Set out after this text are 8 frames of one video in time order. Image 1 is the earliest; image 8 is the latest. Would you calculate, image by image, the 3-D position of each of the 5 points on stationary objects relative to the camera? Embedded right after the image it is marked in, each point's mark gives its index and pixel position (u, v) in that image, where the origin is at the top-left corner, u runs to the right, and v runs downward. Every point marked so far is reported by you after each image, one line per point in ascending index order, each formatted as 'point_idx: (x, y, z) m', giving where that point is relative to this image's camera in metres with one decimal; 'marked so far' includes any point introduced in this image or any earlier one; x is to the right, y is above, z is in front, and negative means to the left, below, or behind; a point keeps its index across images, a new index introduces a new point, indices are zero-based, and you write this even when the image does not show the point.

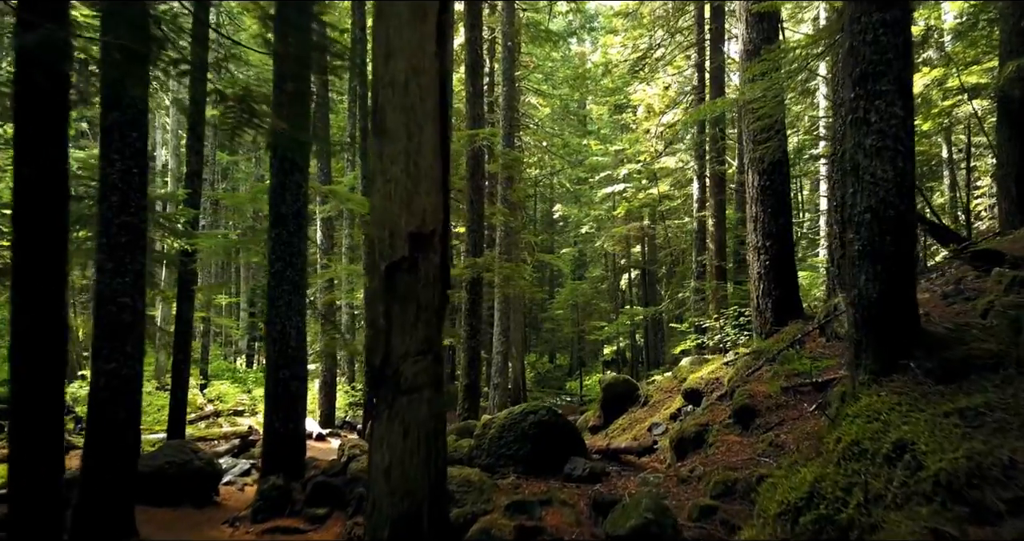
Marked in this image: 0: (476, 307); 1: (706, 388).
0: (-0.7, -0.7, +11.7) m
1: (+2.3, -1.4, +7.3) m
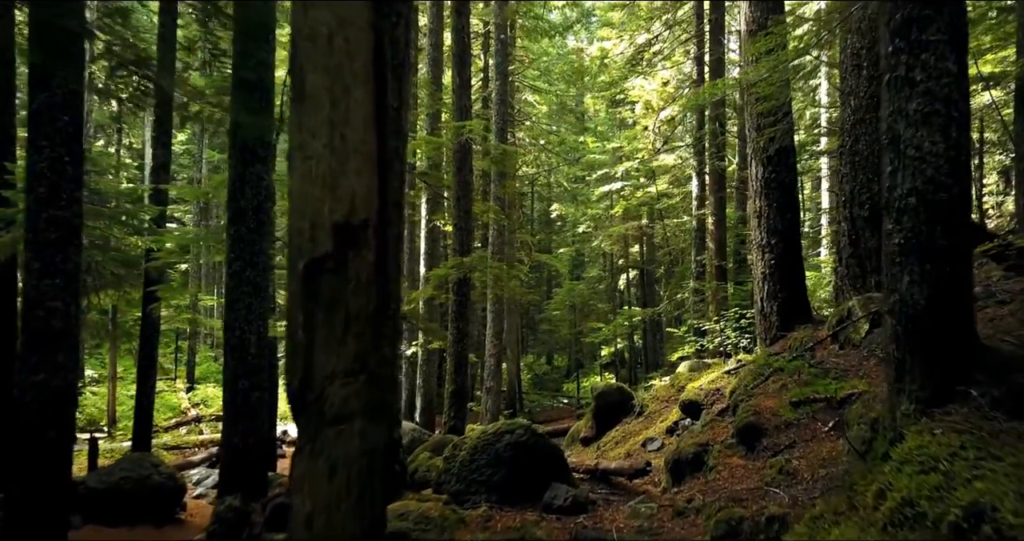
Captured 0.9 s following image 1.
0: (-0.9, -0.7, +11.1) m
1: (+2.1, -1.4, +6.7) m
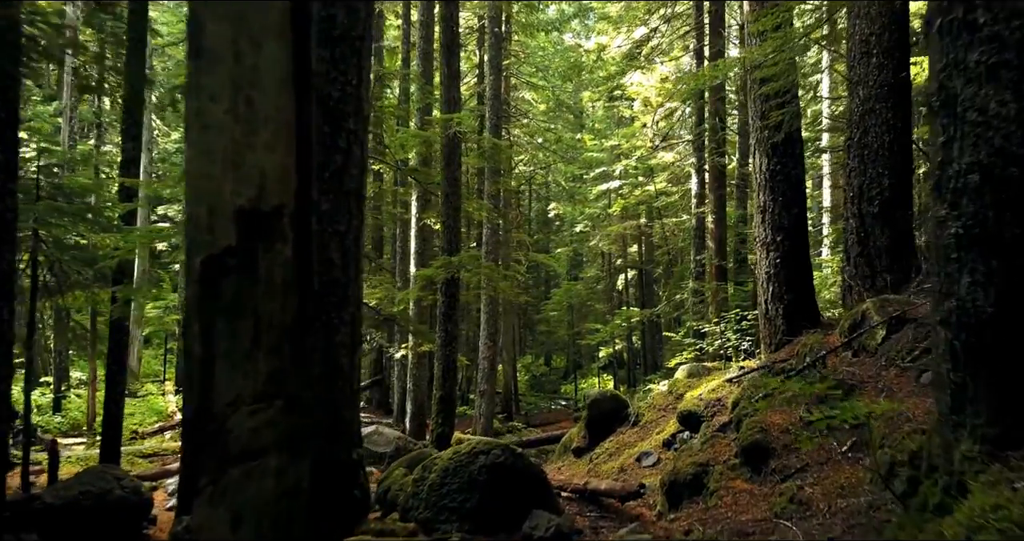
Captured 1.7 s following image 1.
0: (-1.0, -0.7, +10.6) m
1: (+1.9, -1.4, +6.2) m
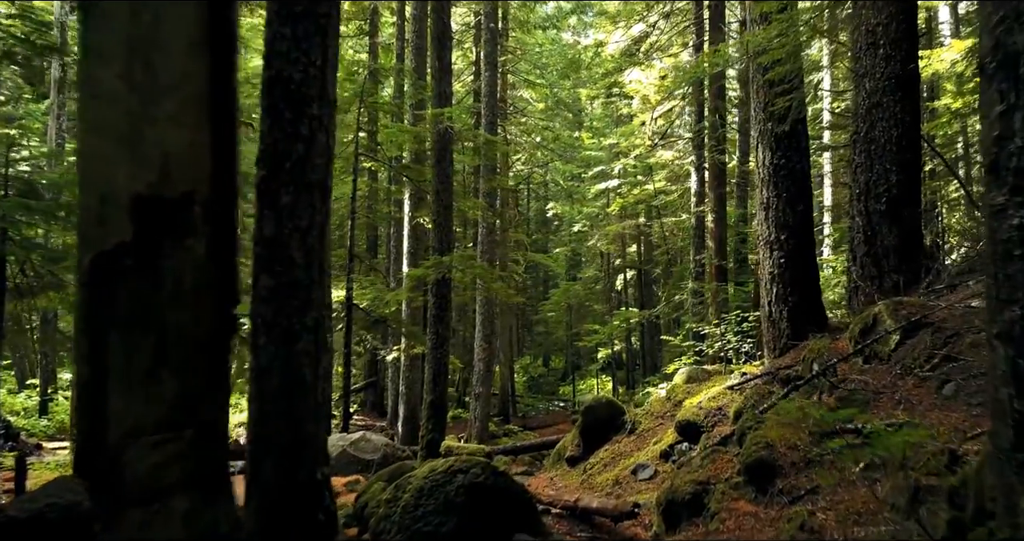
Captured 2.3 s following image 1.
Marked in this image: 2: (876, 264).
0: (-1.1, -0.7, +10.3) m
1: (+1.8, -1.4, +5.9) m
2: (+4.5, +0.1, +7.8) m
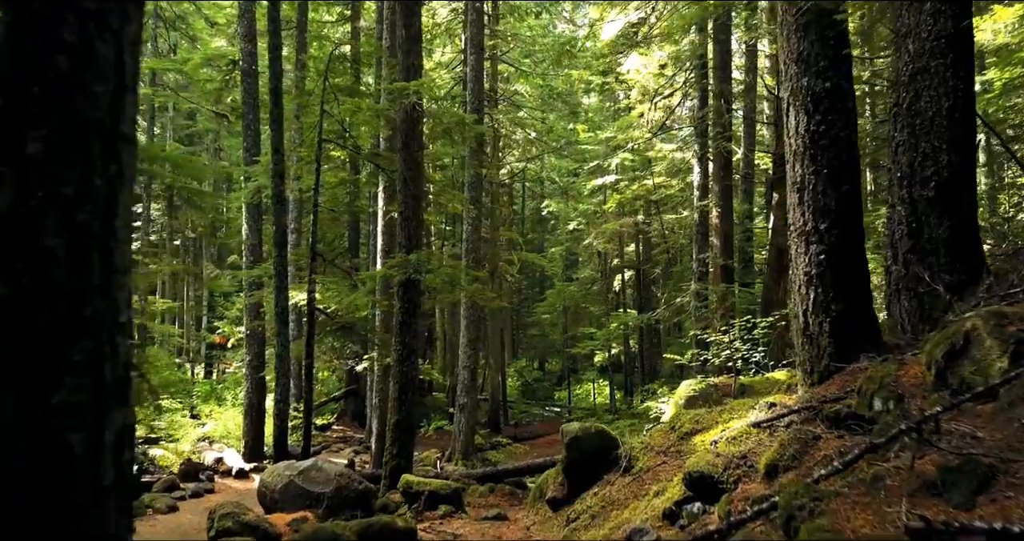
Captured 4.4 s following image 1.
0: (-1.4, -0.7, +8.9) m
1: (+1.5, -1.4, +4.5) m
2: (+4.2, +0.1, +6.5) m
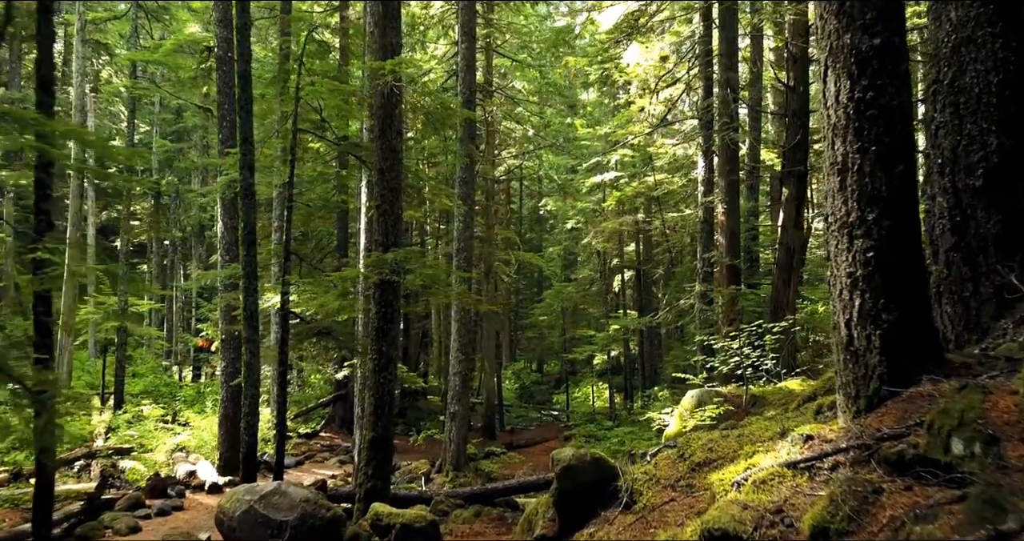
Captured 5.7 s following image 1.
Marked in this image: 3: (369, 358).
0: (-1.6, -0.7, +8.1) m
1: (+1.4, -1.4, +3.7) m
2: (+4.1, +0.1, +5.6) m
3: (-1.8, -1.1, +8.1) m
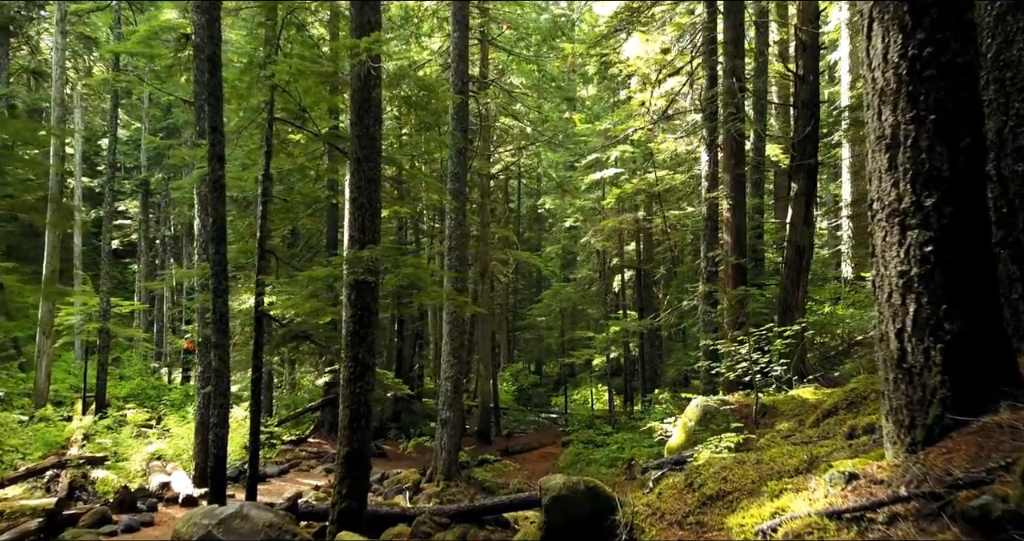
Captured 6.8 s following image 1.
0: (-1.7, -0.7, +7.4) m
1: (+1.2, -1.4, +3.0) m
2: (+3.9, +0.1, +4.9) m
3: (-1.9, -1.1, +7.4) m
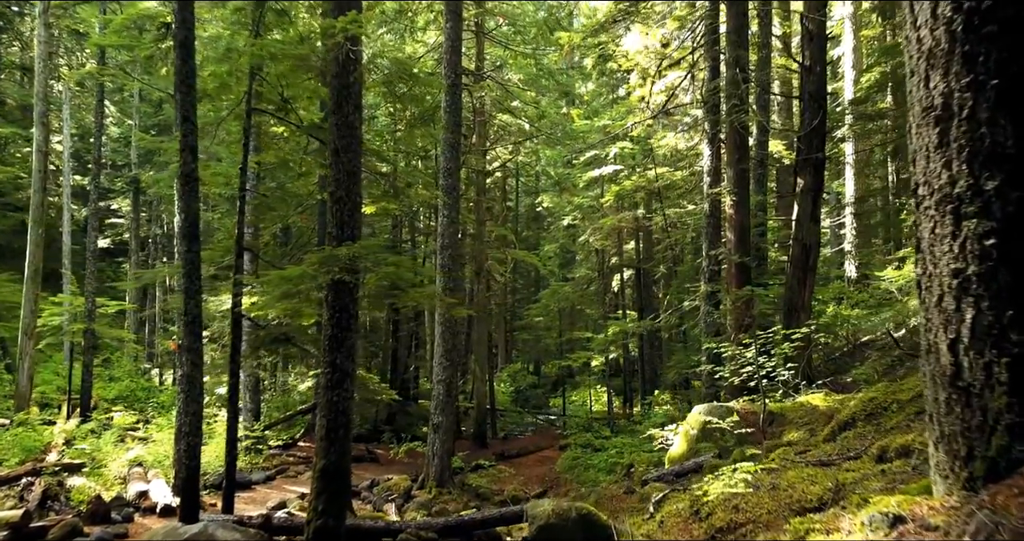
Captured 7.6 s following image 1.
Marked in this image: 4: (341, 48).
0: (-1.8, -0.7, +6.9) m
1: (+1.1, -1.4, +2.5) m
2: (+3.8, +0.1, +4.4) m
3: (-2.1, -1.1, +6.9) m
4: (-1.8, +2.4, +6.9) m
